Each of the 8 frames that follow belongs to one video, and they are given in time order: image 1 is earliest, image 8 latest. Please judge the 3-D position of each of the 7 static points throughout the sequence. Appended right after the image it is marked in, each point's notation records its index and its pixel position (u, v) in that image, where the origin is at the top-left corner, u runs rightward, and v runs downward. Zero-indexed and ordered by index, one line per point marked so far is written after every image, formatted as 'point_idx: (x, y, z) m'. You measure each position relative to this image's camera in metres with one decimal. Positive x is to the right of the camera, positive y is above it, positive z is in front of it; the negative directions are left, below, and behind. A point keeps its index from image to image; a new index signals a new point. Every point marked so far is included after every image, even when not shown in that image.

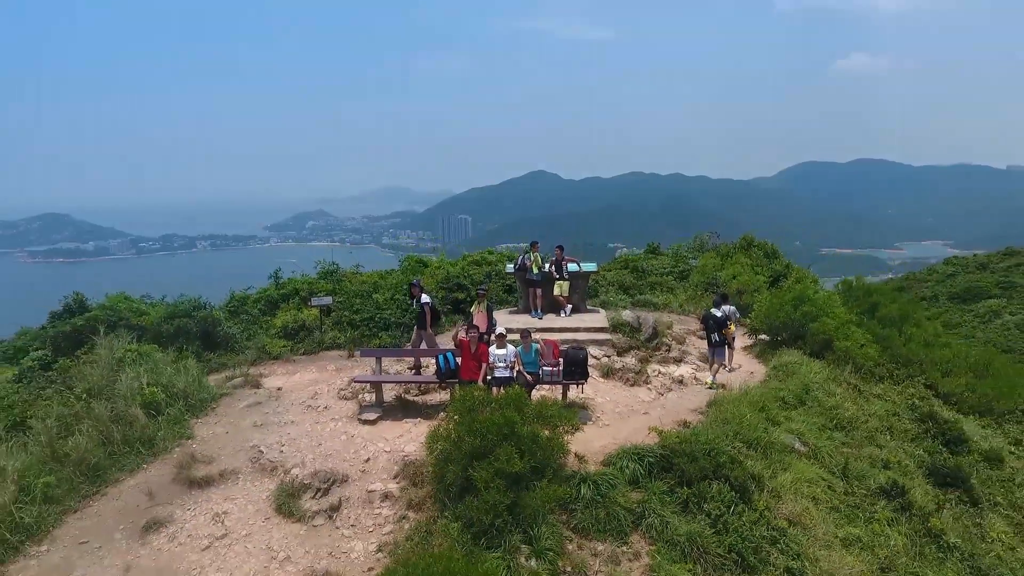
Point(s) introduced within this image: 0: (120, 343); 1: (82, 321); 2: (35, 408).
0: (-4.3, -0.7, +7.3) m
1: (-5.5, -0.4, +8.3) m
2: (-4.2, -1.1, +5.9) m
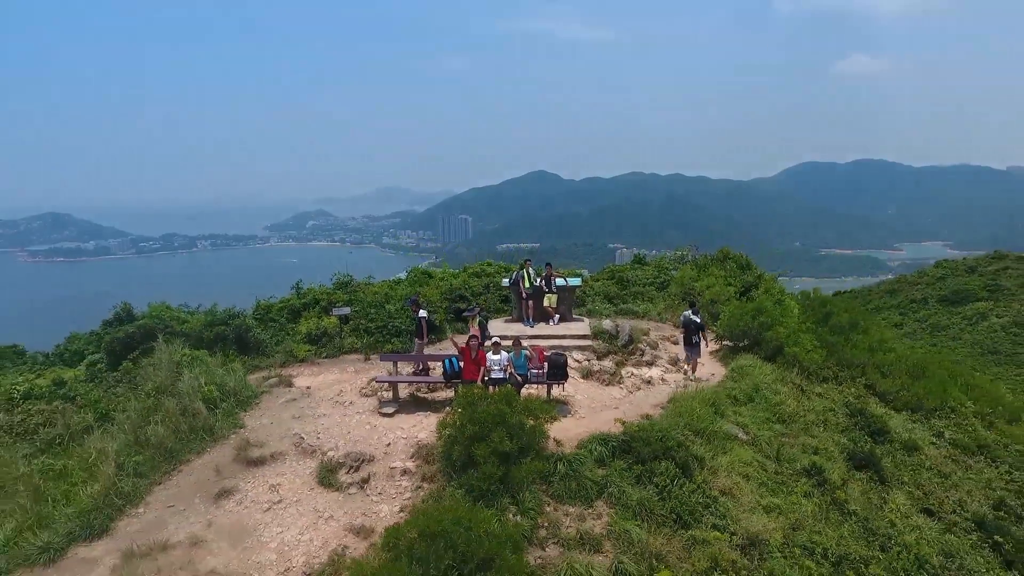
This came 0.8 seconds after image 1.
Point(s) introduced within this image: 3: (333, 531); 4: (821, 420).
0: (-4.4, -0.8, +8.5) m
1: (-5.5, -0.6, +9.5) m
2: (-4.3, -1.3, +7.1) m
3: (-1.5, -1.9, +5.2) m
4: (+3.8, -1.6, +8.0) m
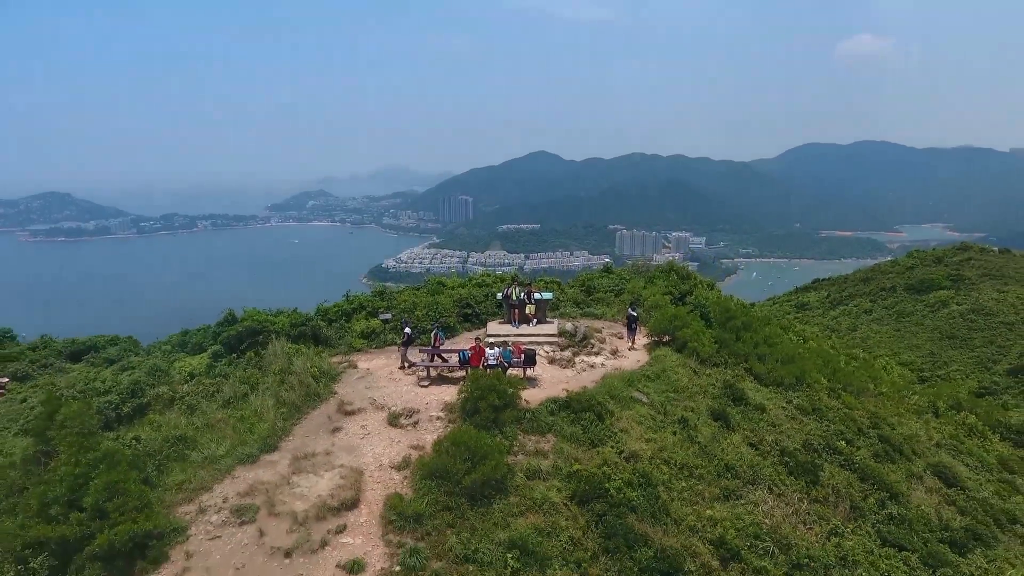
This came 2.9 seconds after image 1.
0: (-4.6, -1.1, +12.7) m
1: (-5.7, -0.9, +13.8) m
2: (-4.5, -1.6, +11.4) m
3: (-1.7, -2.3, +9.5) m
4: (+3.6, -1.9, +12.2) m
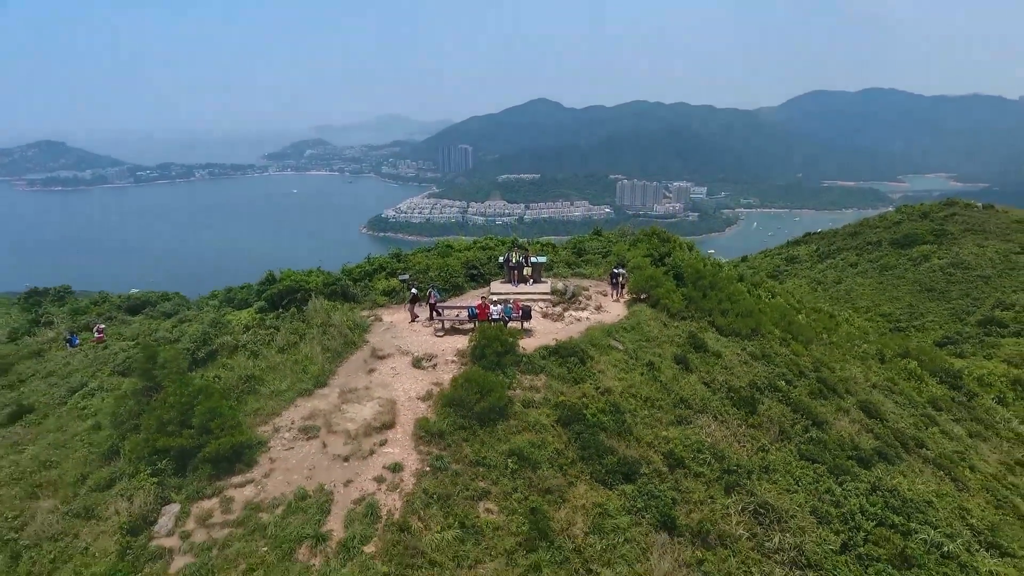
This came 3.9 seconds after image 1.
0: (-4.6, -0.3, +15.2) m
1: (-5.7, 0.0, +16.2) m
2: (-4.5, -0.9, +13.9) m
3: (-1.7, -1.8, +12.0) m
4: (+3.6, -1.1, +14.7) m
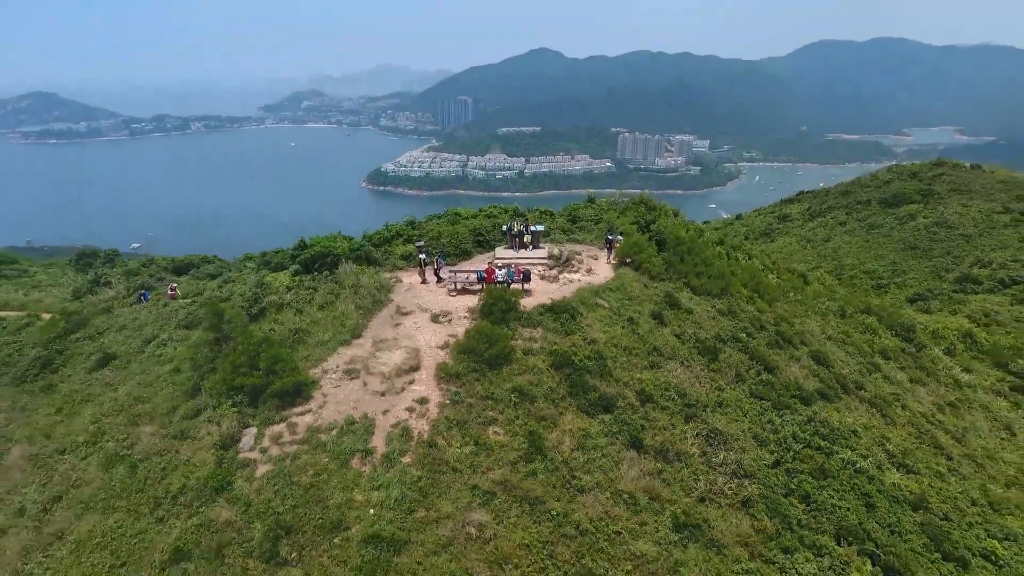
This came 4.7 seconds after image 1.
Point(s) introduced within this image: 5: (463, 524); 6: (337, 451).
0: (-4.5, +0.6, +17.6) m
1: (-5.7, +1.0, +18.6) m
2: (-4.5, -0.1, +16.3) m
3: (-1.6, -1.1, +14.6) m
4: (+3.7, -0.2, +17.2) m
5: (-0.8, -3.8, +10.2) m
6: (-3.1, -2.9, +11.4) m
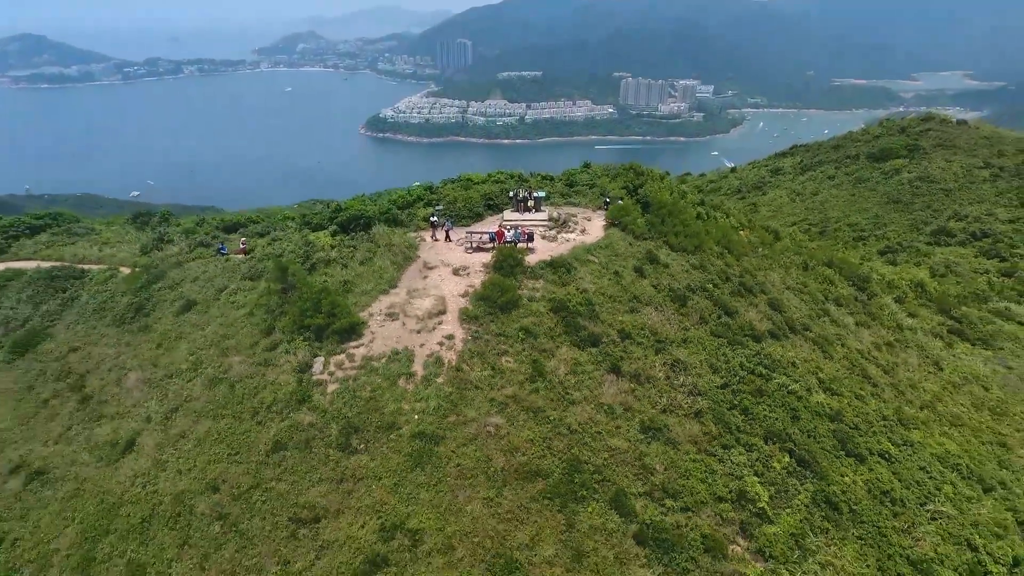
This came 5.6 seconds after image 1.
0: (-4.4, +2.0, +20.9) m
1: (-5.5, +2.5, +21.8) m
2: (-4.3, +1.2, +19.7) m
3: (-1.4, +0.1, +18.0) m
4: (+3.9, +1.1, +20.5) m
5: (-0.6, -3.0, +13.8) m
6: (-2.9, -2.0, +15.0) m
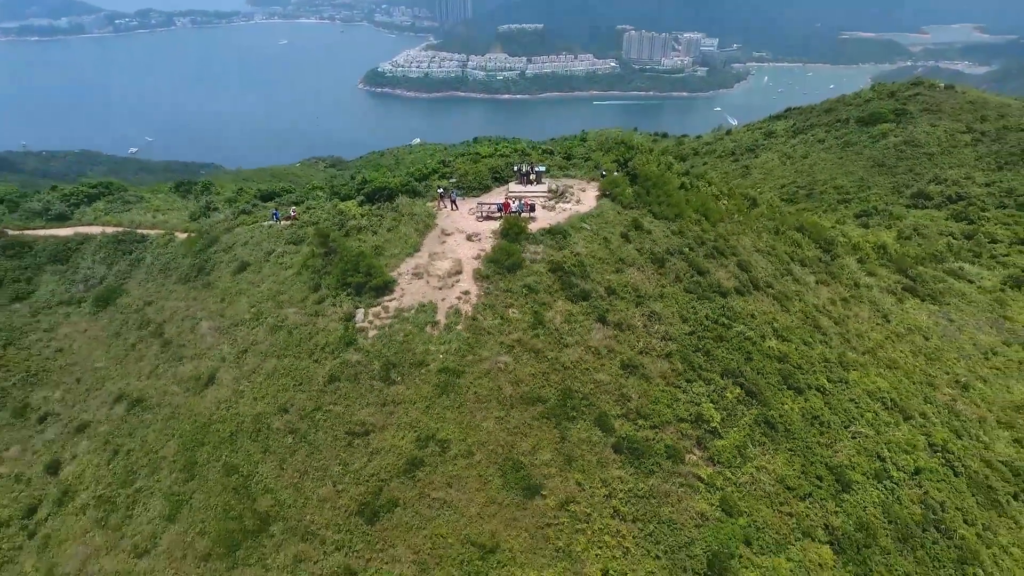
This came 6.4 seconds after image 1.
0: (-4.2, +3.4, +24.1) m
1: (-5.3, +4.0, +25.0) m
2: (-4.1, +2.5, +22.9) m
3: (-1.3, +1.3, +21.3) m
4: (+4.0, +2.5, +23.8) m
5: (-0.4, -2.0, +17.4) m
6: (-2.8, -1.0, +18.5) m
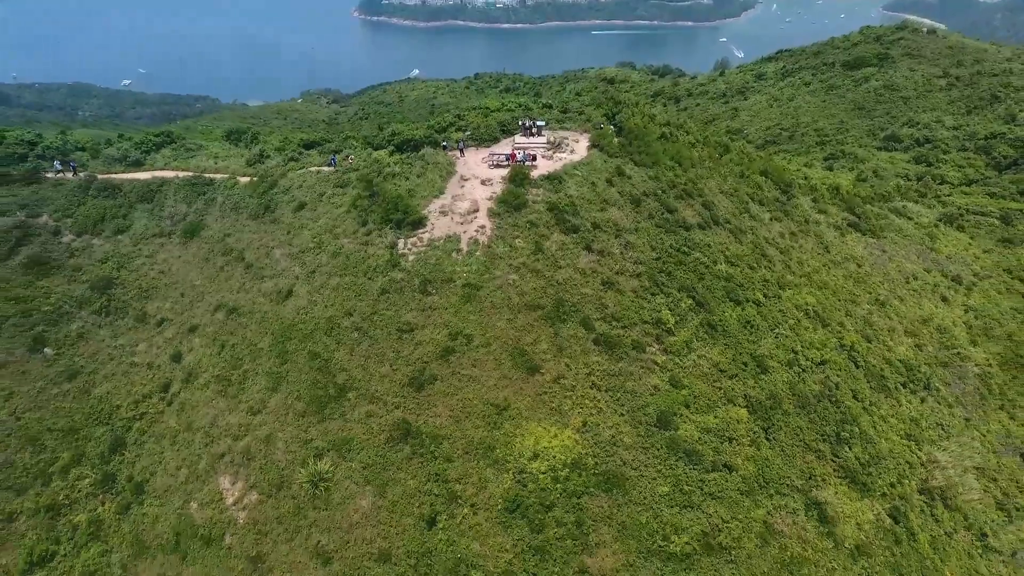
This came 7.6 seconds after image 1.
0: (-3.9, +6.4, +29.2) m
1: (-5.0, +7.0, +30.0) m
2: (-3.9, +5.4, +28.1) m
3: (-1.0, +4.0, +26.6) m
4: (+4.3, +5.4, +29.0) m
5: (-0.2, +0.3, +23.0) m
6: (-2.6, +1.5, +24.0) m
